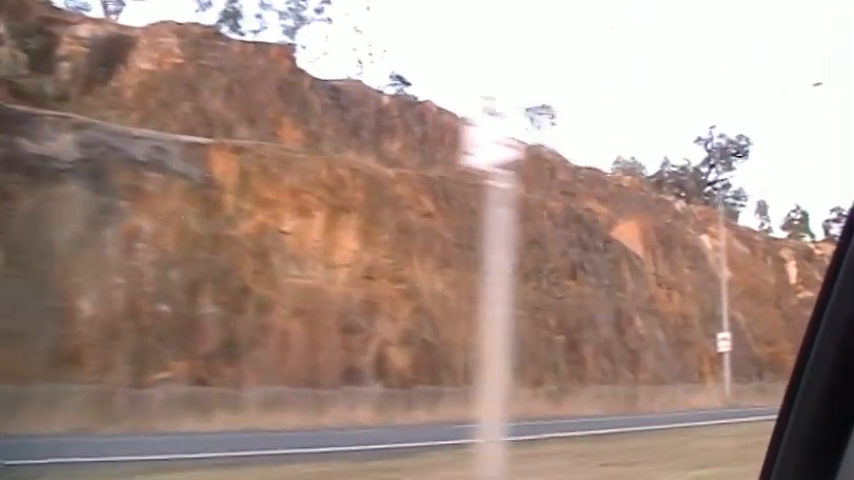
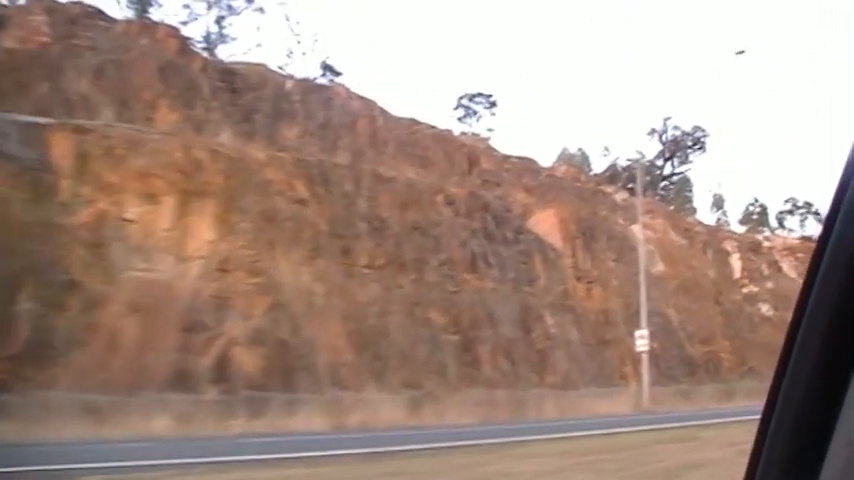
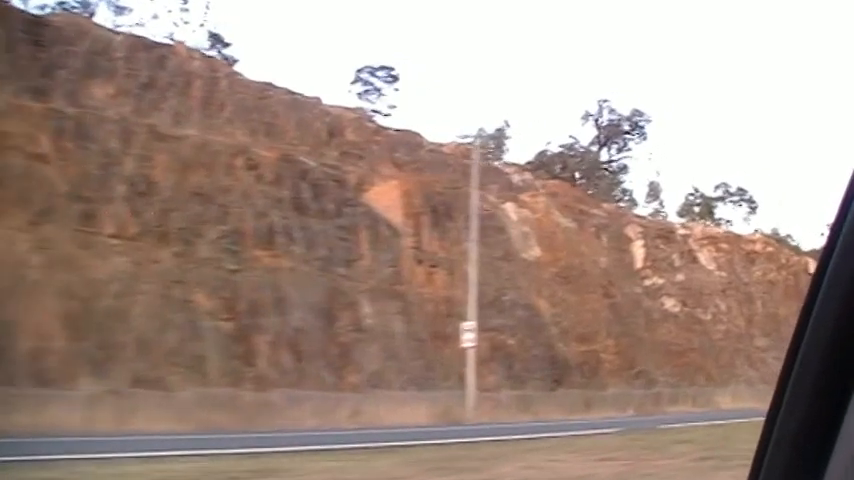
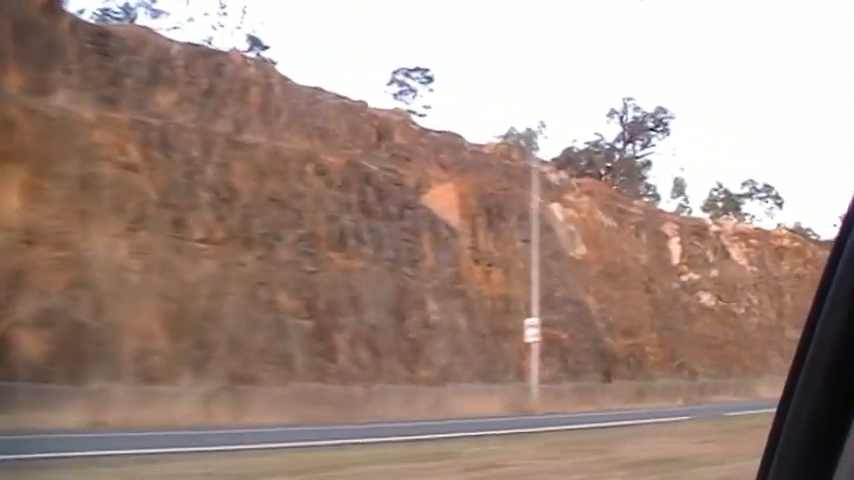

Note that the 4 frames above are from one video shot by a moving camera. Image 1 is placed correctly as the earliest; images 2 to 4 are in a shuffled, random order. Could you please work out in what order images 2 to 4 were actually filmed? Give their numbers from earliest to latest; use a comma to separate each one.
2, 4, 3
